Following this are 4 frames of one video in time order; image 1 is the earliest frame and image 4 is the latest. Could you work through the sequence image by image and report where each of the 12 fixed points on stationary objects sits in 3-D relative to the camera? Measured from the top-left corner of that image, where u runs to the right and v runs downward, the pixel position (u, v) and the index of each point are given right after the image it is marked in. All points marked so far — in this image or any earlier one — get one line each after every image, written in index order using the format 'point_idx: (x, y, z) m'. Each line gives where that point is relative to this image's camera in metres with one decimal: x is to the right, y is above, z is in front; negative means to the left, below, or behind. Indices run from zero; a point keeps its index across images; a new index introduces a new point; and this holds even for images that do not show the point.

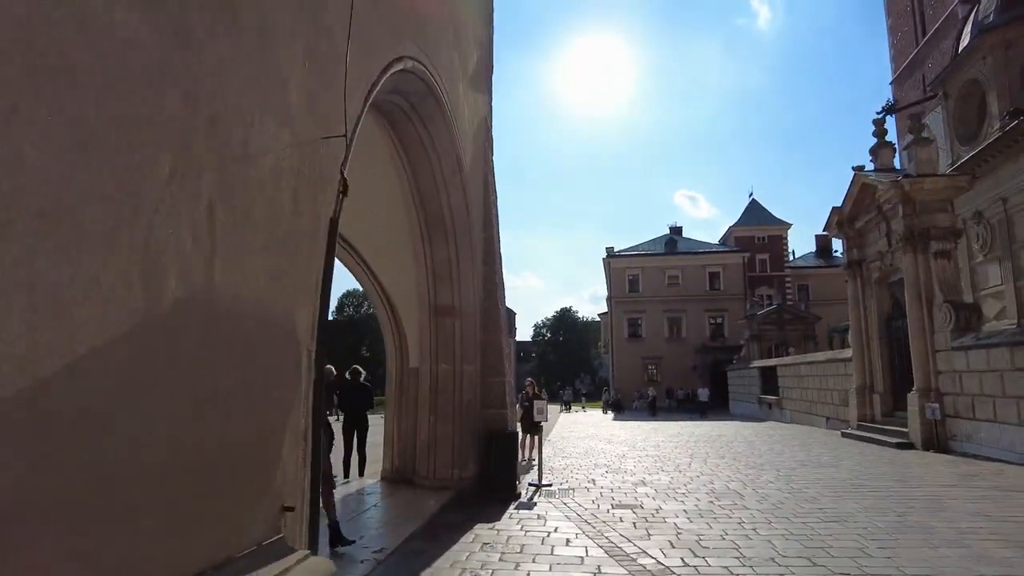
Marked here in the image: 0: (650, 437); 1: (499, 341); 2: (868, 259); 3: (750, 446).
0: (+4.1, -4.4, +19.6) m
1: (-0.2, -0.7, +8.9) m
2: (+10.2, +0.8, +18.9) m
3: (+6.0, -4.0, +16.6) m
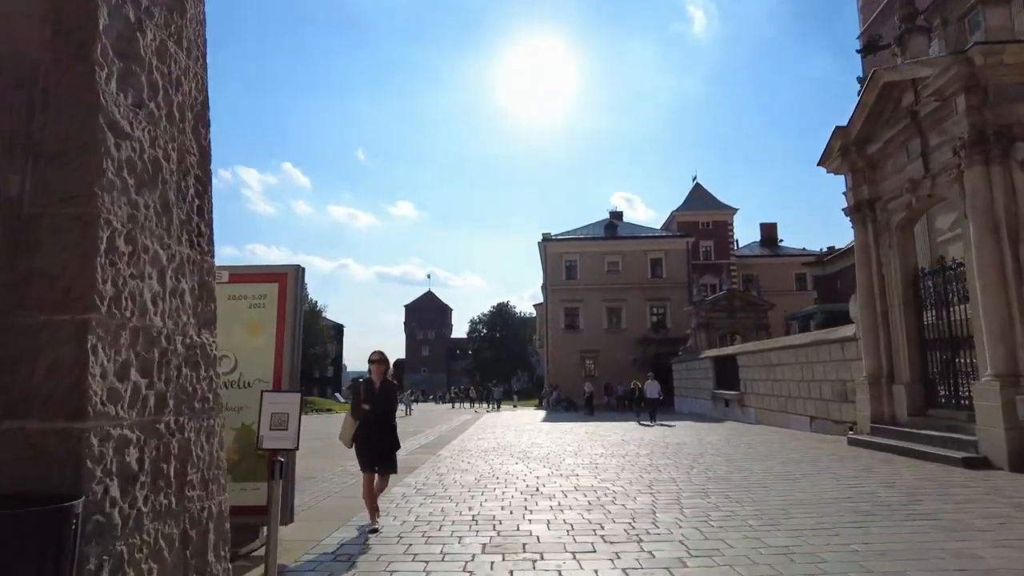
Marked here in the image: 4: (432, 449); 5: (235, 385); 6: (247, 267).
0: (+1.5, -3.3, +13.7) m
1: (-1.8, +0.4, +2.7) m
2: (+7.7, +1.9, +13.6) m
3: (+3.7, -2.9, +11.0) m
4: (-1.8, -3.6, +15.0) m
5: (-2.3, -0.8, +5.5) m
6: (-2.3, +0.2, +5.7) m
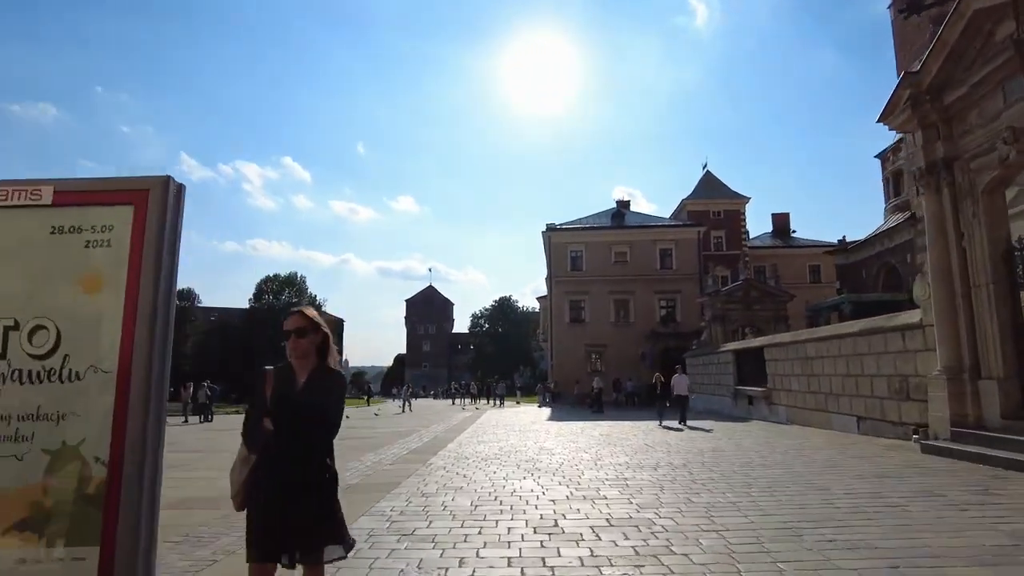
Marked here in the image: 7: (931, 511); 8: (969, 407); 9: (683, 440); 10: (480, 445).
0: (+1.6, -2.9, +11.4) m
1: (-1.7, +0.7, +0.5) m
2: (+7.8, +2.3, +11.3) m
3: (+3.8, -2.5, +8.7) m
4: (-1.7, -3.2, +12.7) m
5: (-2.2, -0.4, +3.2) m
6: (-2.2, +0.6, +3.4) m
7: (+4.1, -2.1, +6.4) m
8: (+7.6, -2.0, +11.0) m
9: (+3.6, -3.2, +14.0) m
10: (-0.7, -3.4, +14.3) m
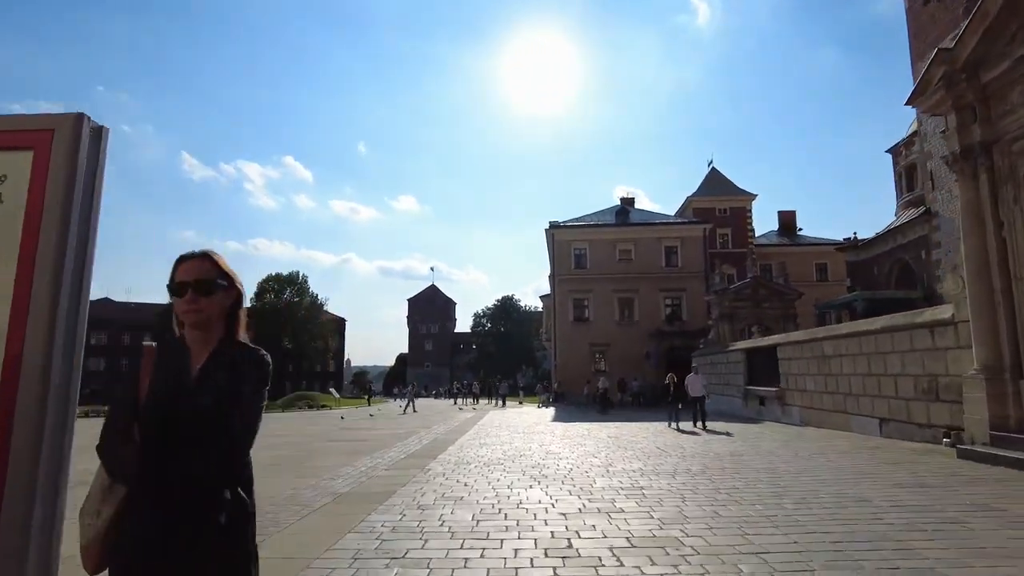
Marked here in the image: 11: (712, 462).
0: (+1.7, -2.8, +10.6) m
1: (-1.6, +0.8, -0.3) m
2: (+7.9, +2.4, +10.5) m
3: (+3.8, -2.4, +7.9) m
4: (-1.6, -3.1, +11.9) m
5: (-2.2, -0.3, +2.5) m
6: (-2.2, +0.7, +2.6) m
7: (+4.1, -2.0, +5.6) m
8: (+7.7, -1.8, +10.2) m
9: (+3.7, -3.1, +13.2) m
10: (-0.6, -3.3, +13.6) m
11: (+3.3, -2.8, +10.7) m
